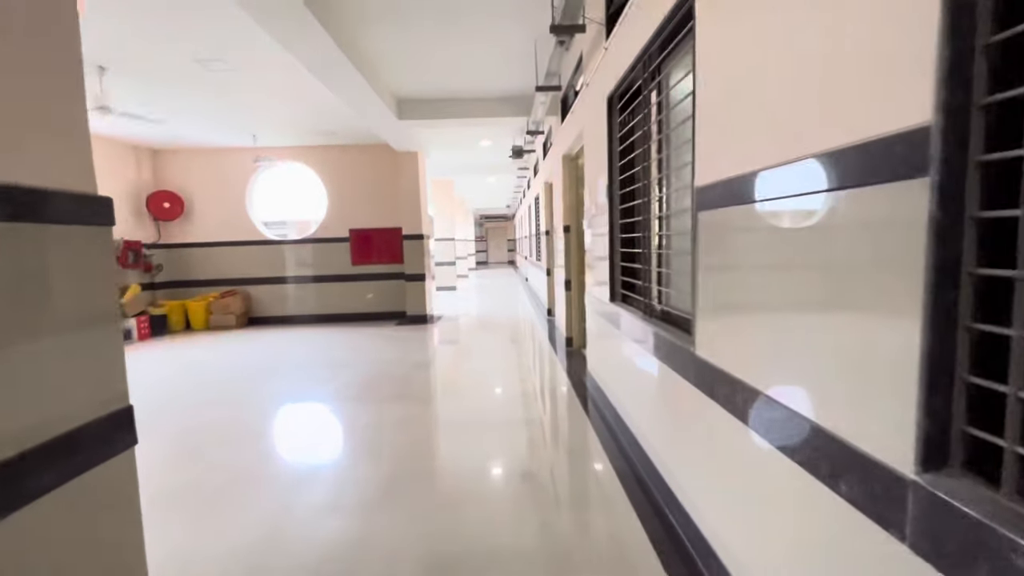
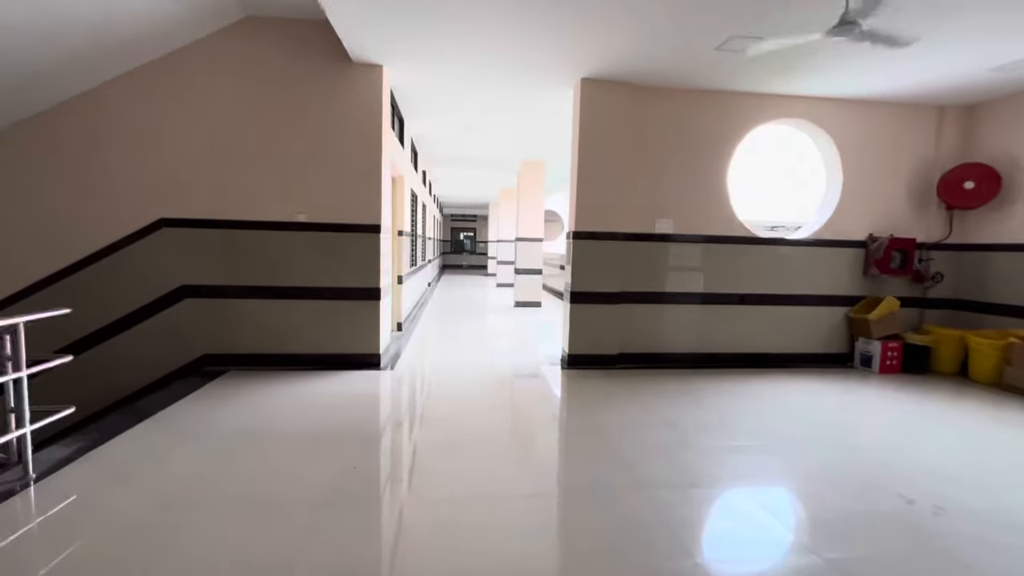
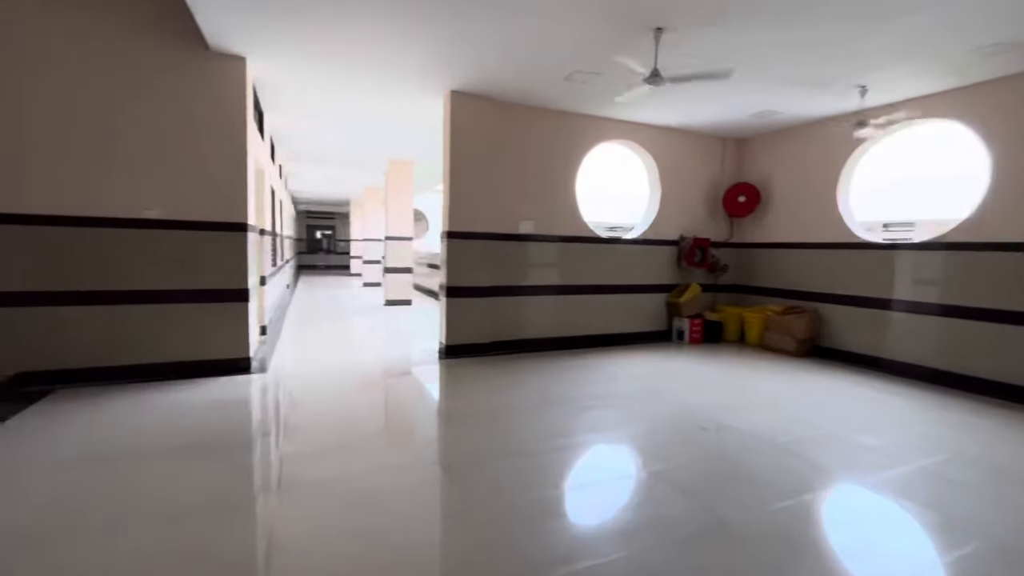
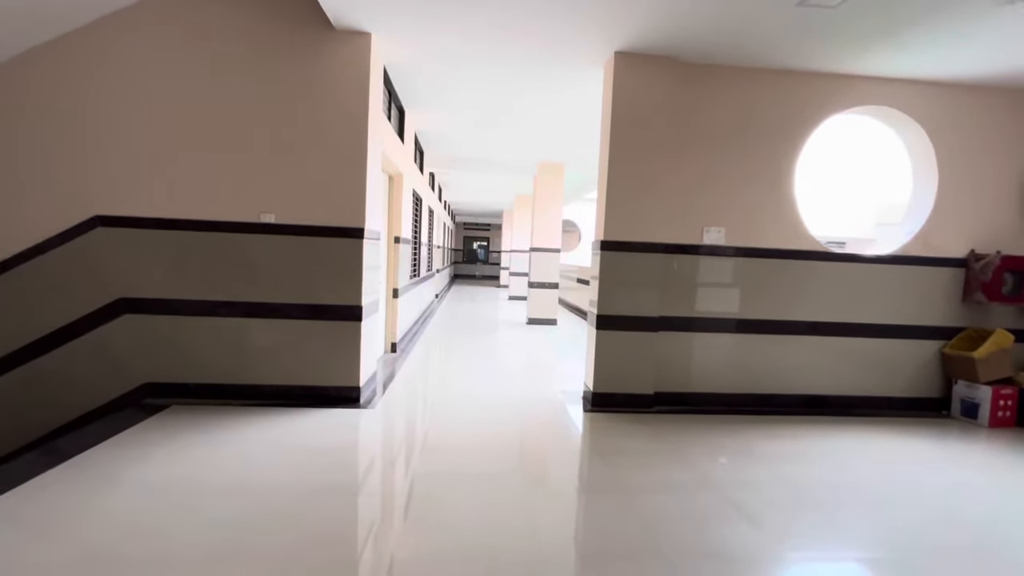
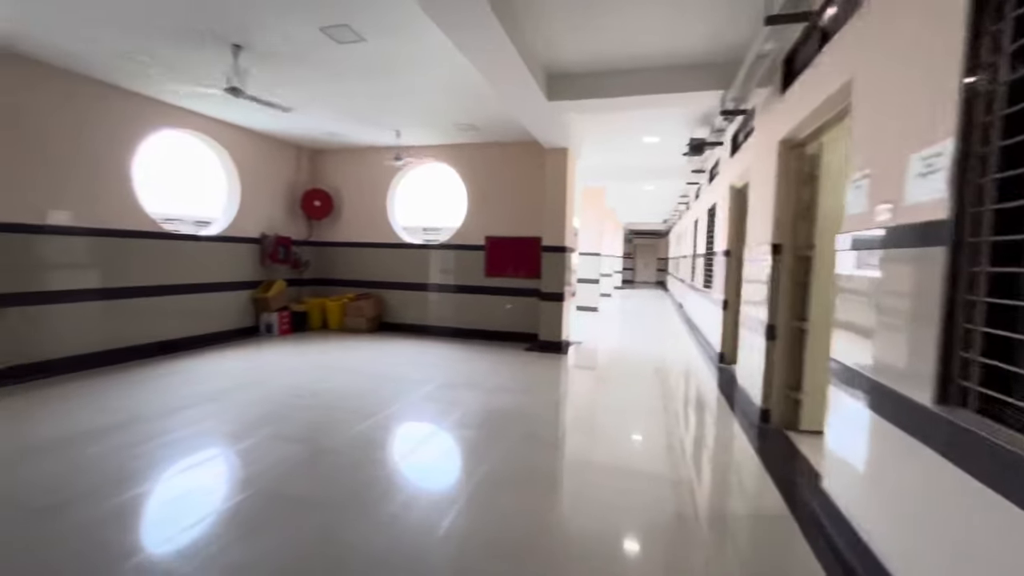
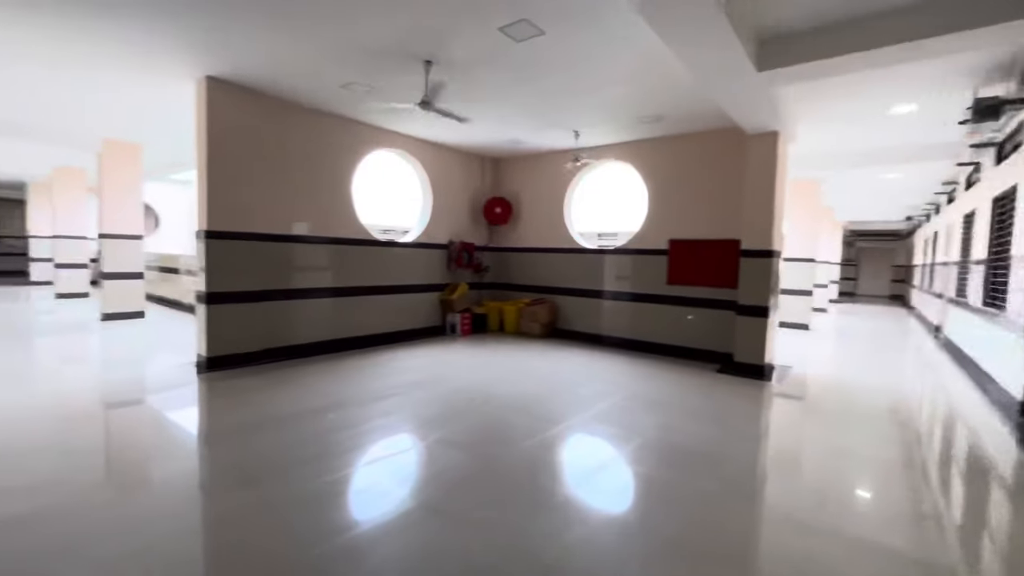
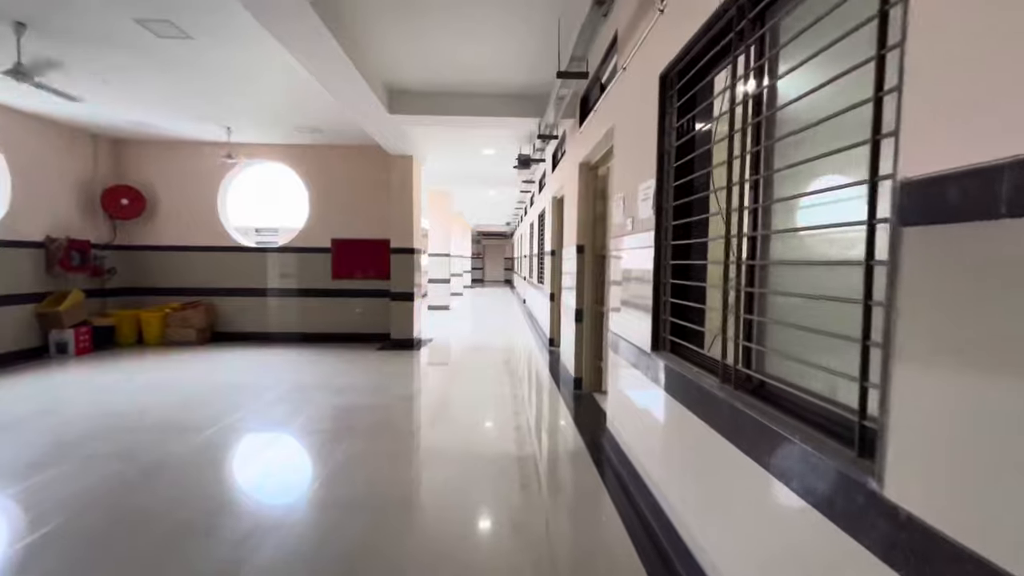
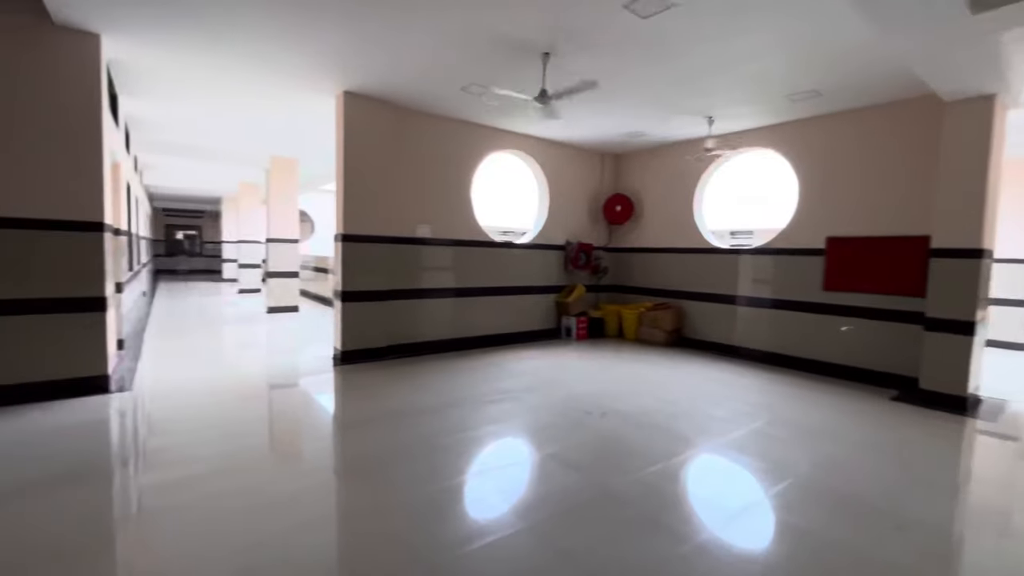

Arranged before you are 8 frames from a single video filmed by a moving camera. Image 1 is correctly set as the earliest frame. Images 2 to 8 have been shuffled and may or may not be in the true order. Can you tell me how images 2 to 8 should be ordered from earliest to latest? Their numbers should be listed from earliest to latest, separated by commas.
7, 5, 6, 8, 3, 2, 4
